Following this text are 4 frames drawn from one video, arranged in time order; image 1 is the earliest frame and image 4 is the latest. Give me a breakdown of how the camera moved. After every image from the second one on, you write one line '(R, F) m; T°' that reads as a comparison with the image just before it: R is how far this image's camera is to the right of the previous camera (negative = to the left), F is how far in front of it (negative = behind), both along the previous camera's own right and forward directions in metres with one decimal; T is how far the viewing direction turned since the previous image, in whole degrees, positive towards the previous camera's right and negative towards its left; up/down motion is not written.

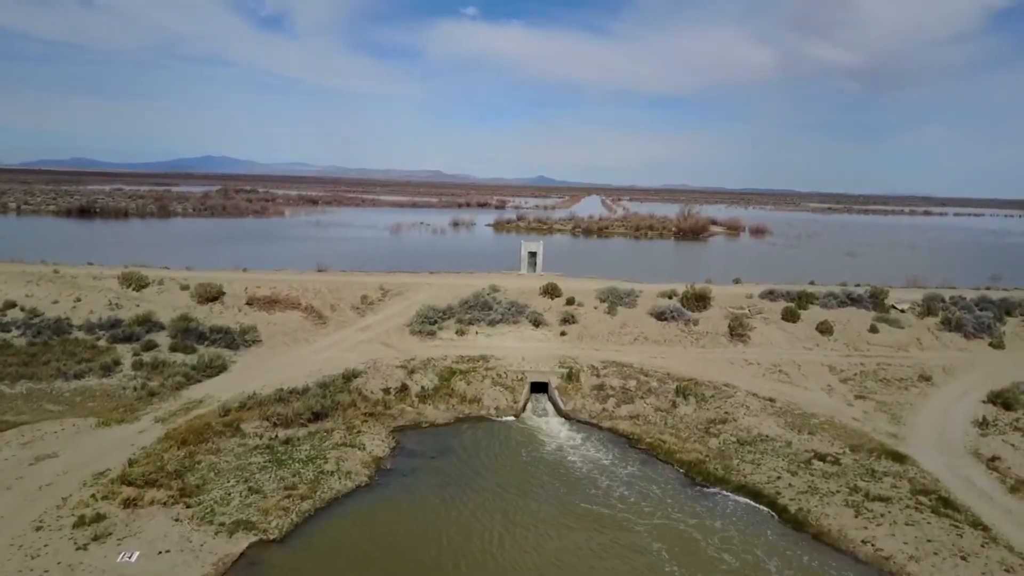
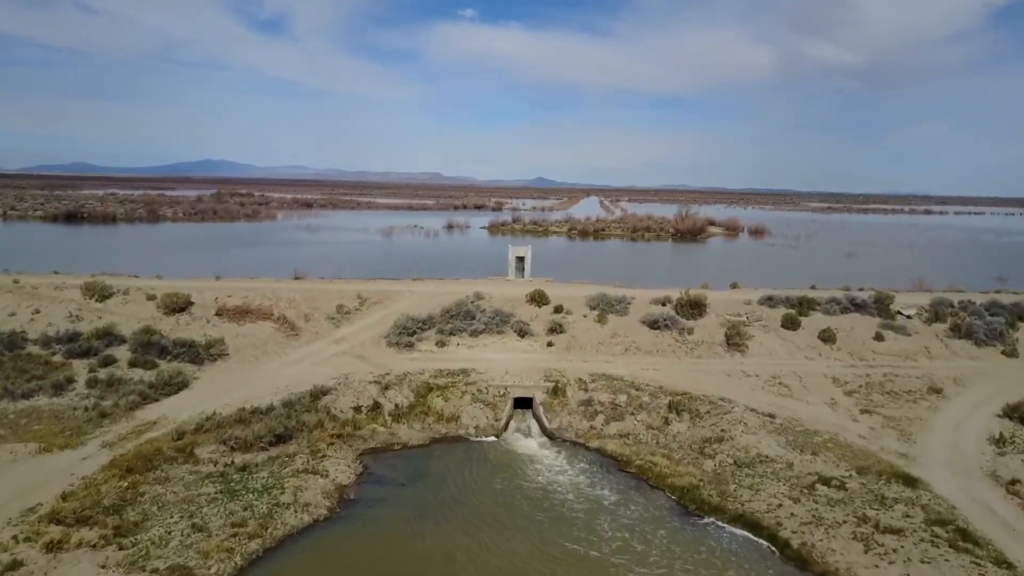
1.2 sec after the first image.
(+0.6, +1.2) m; 0°
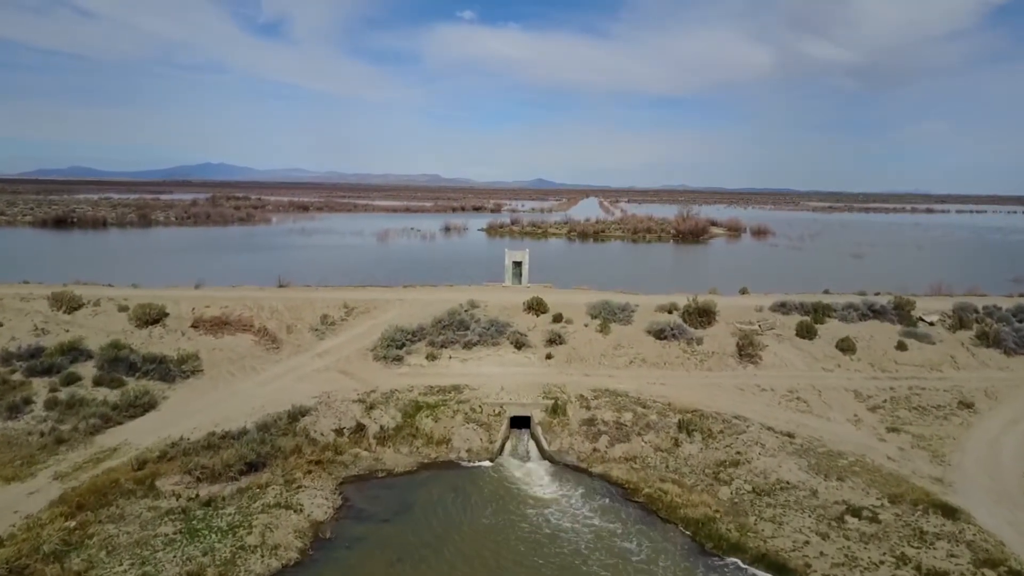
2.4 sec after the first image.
(+0.1, +1.3) m; 0°
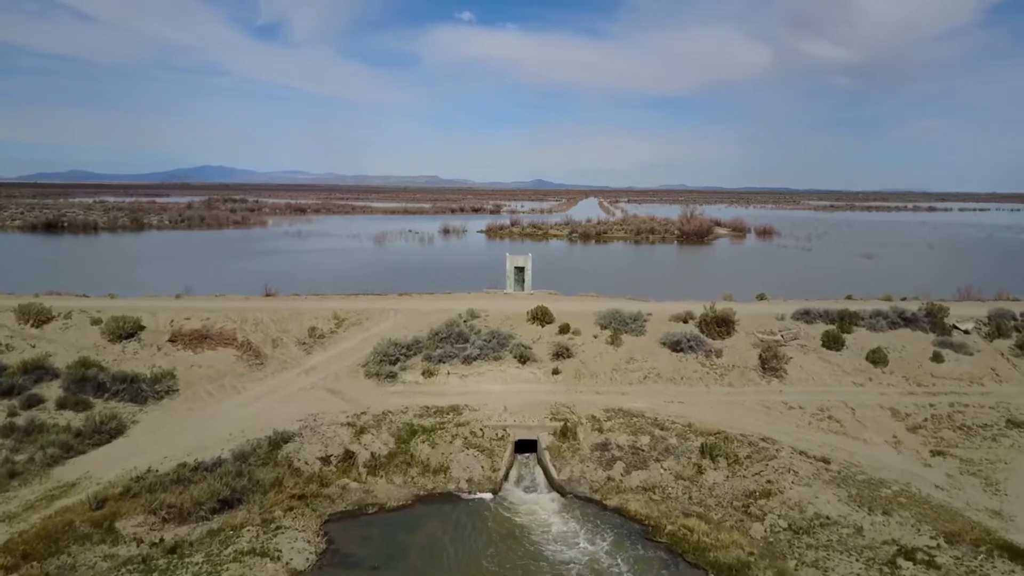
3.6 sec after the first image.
(-0.1, +1.4) m; 0°
